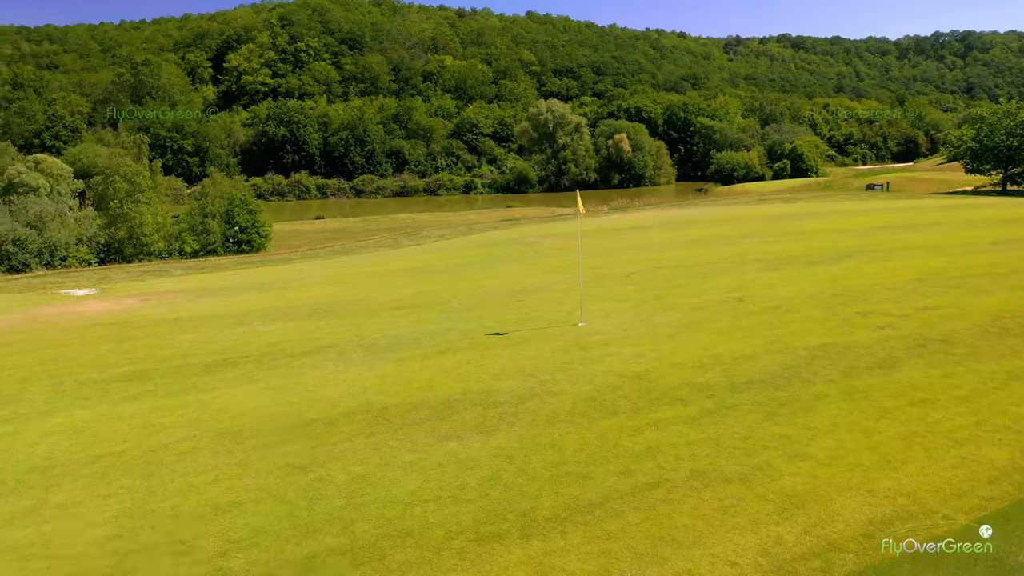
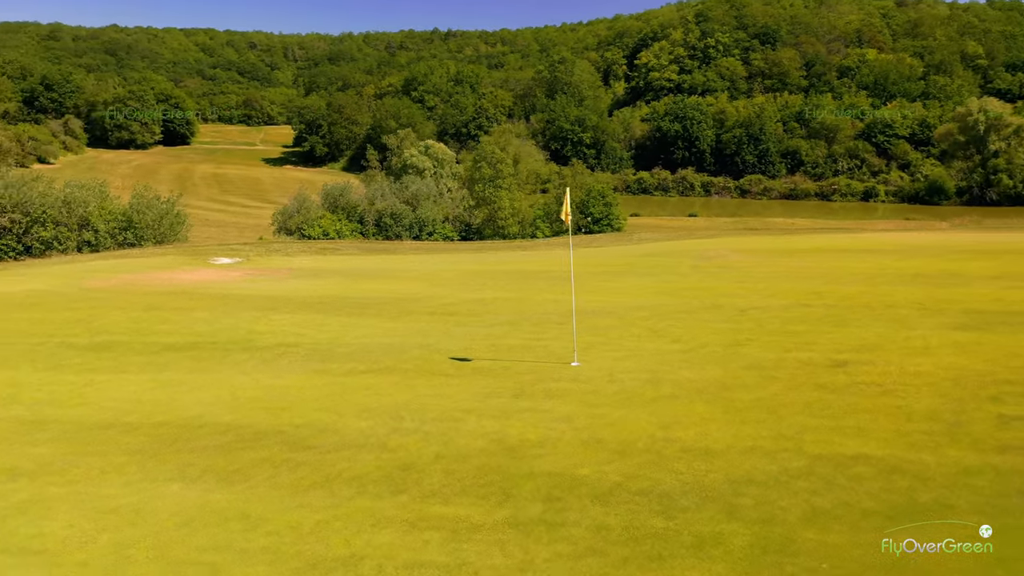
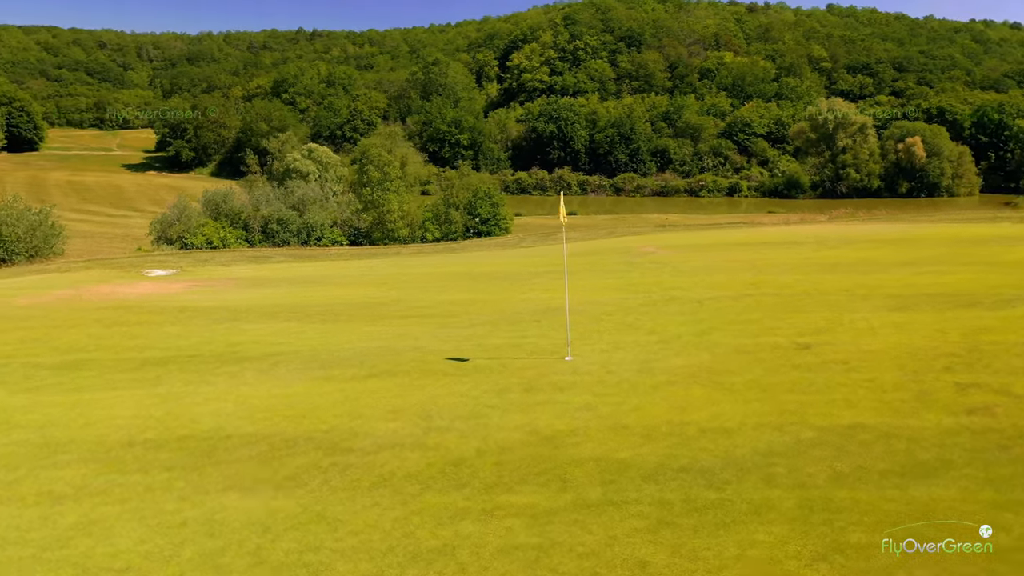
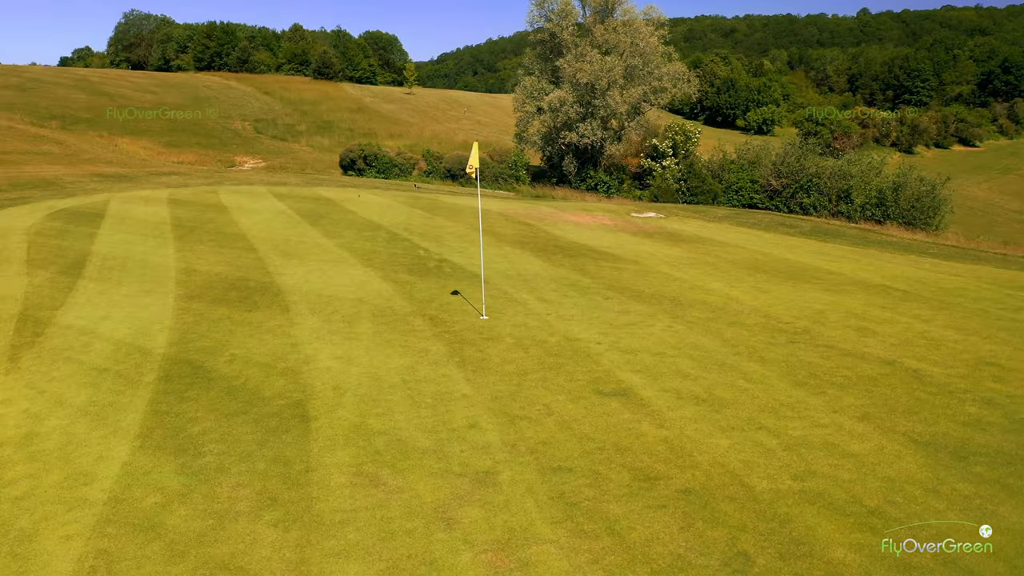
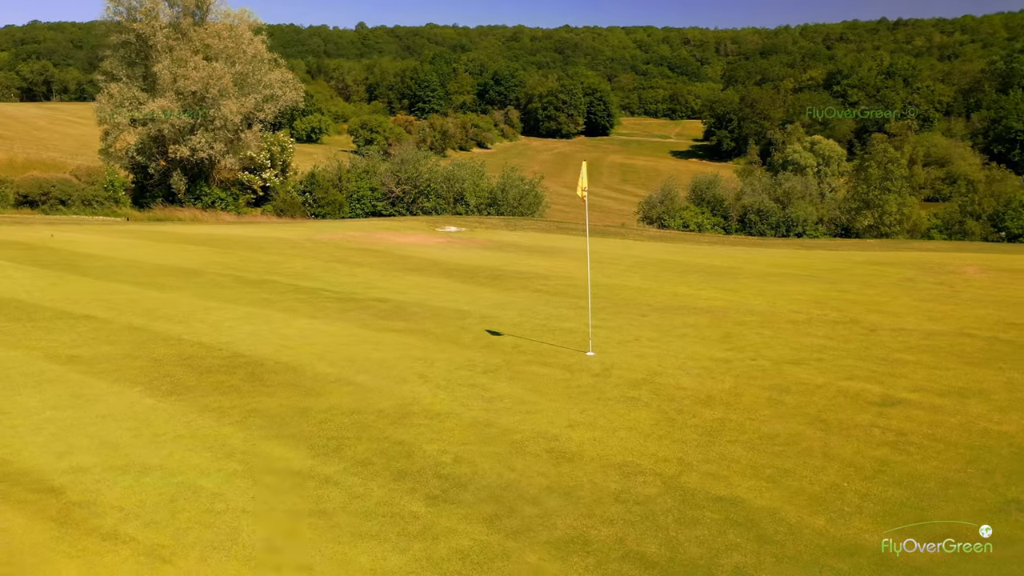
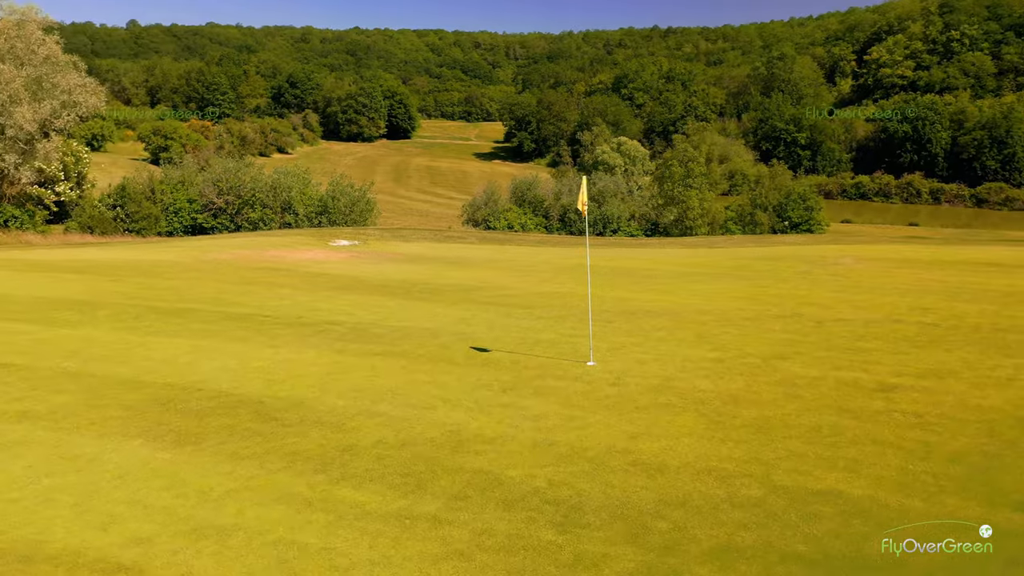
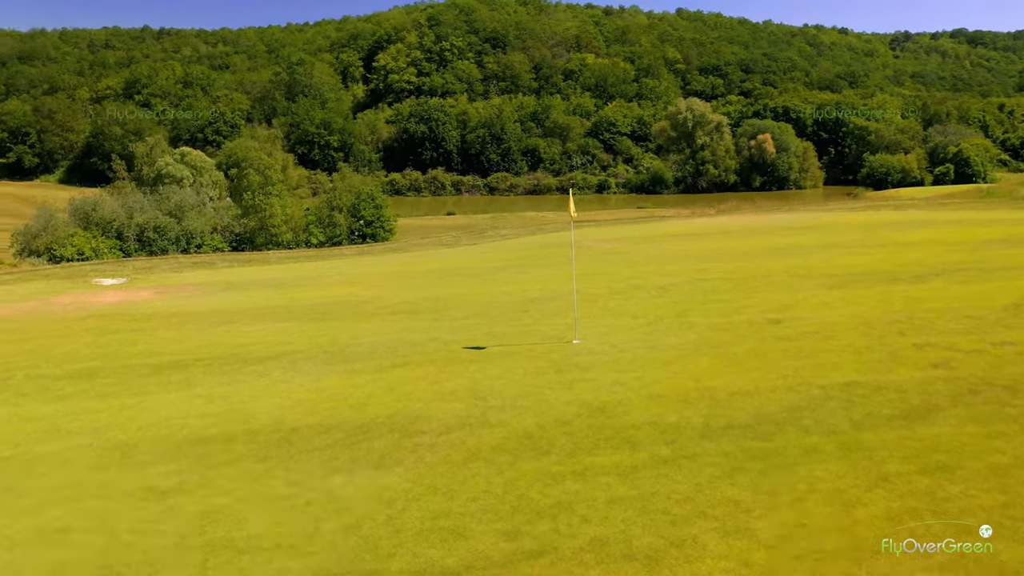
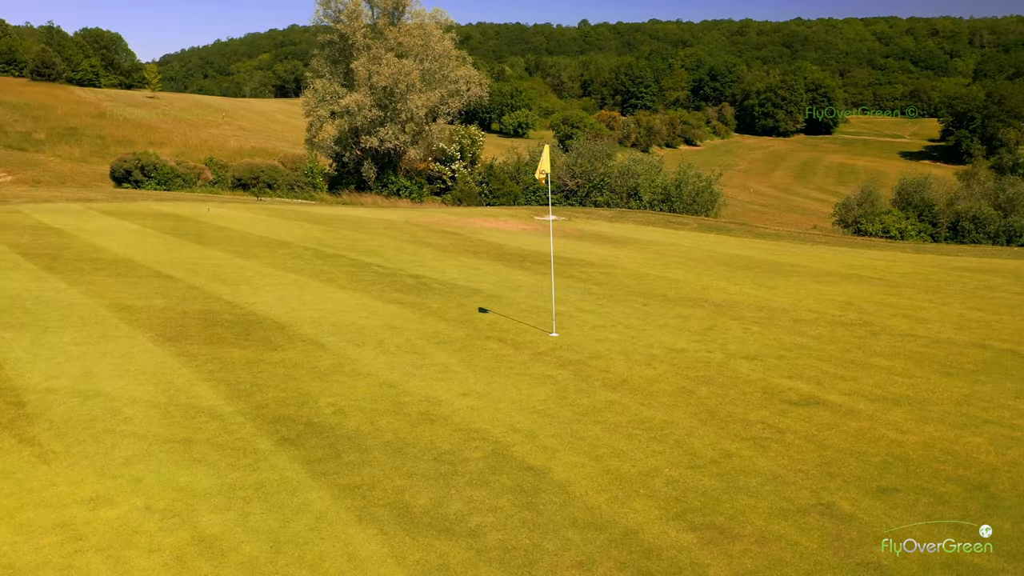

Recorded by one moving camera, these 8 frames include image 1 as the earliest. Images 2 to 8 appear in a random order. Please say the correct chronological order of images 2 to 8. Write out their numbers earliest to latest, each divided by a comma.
7, 3, 2, 6, 5, 8, 4
